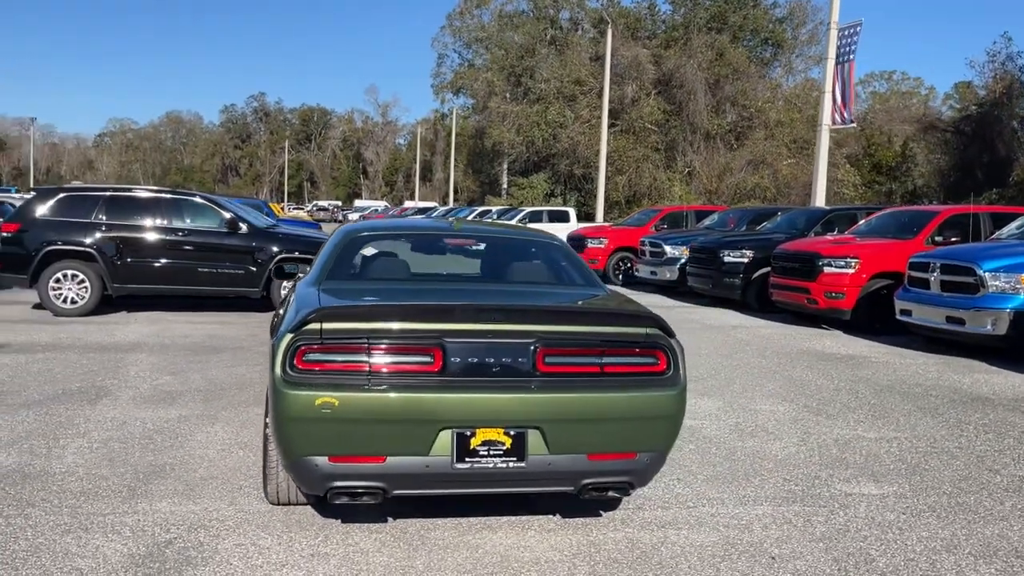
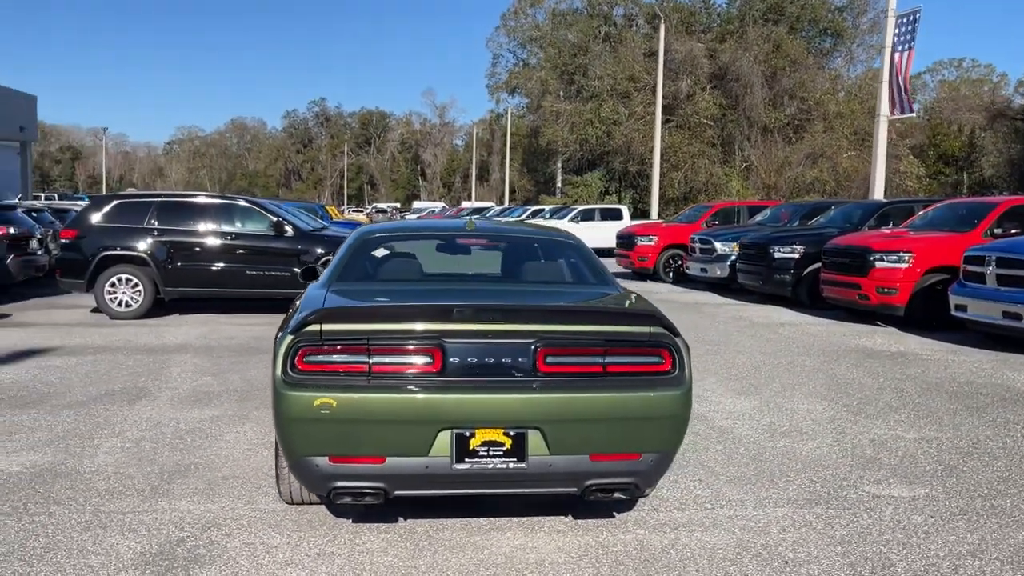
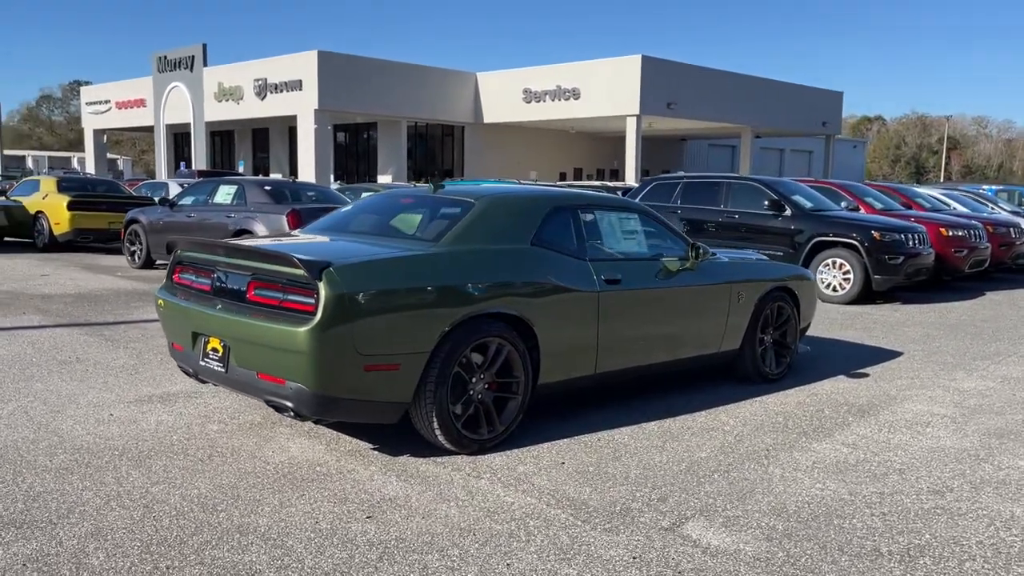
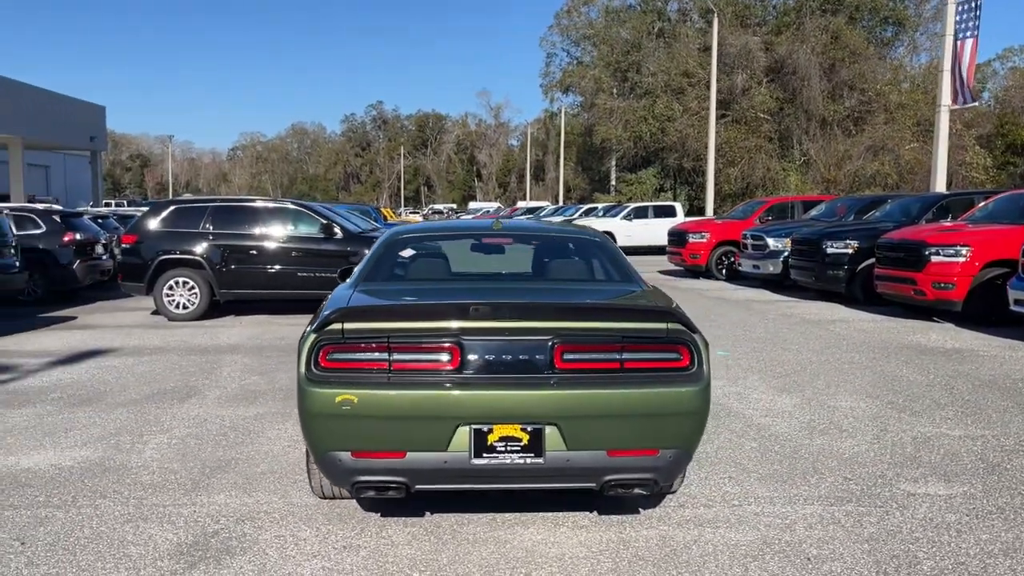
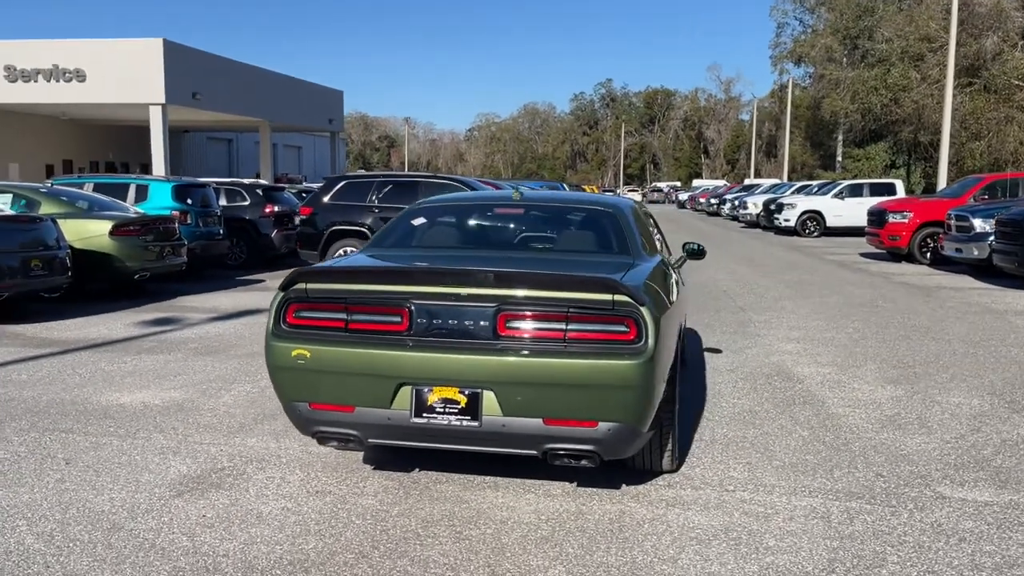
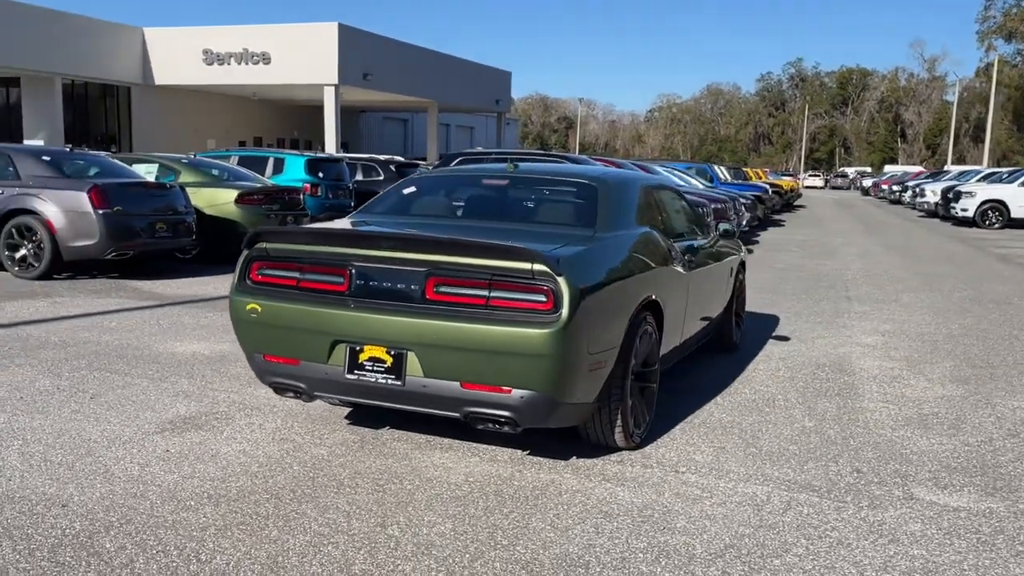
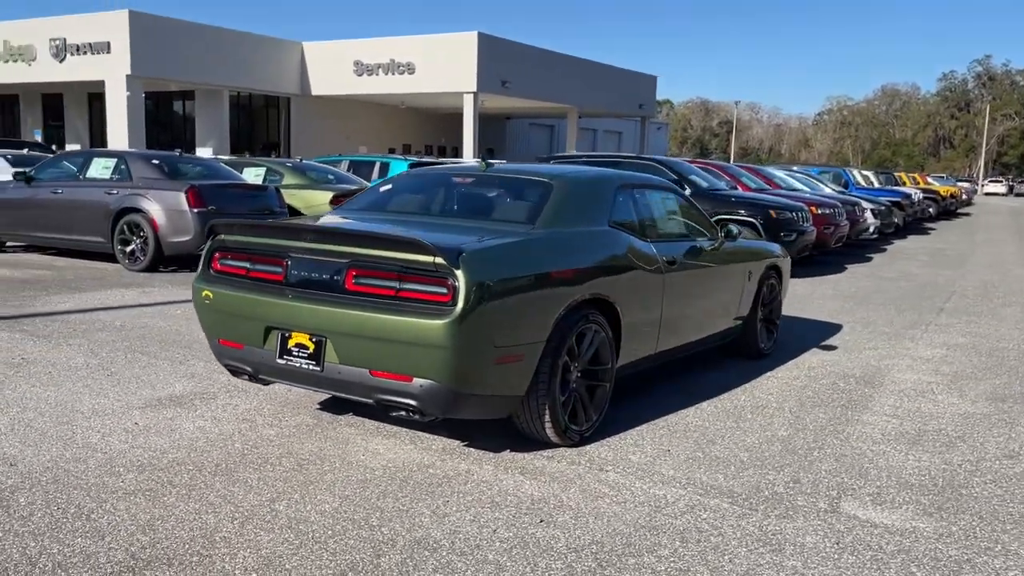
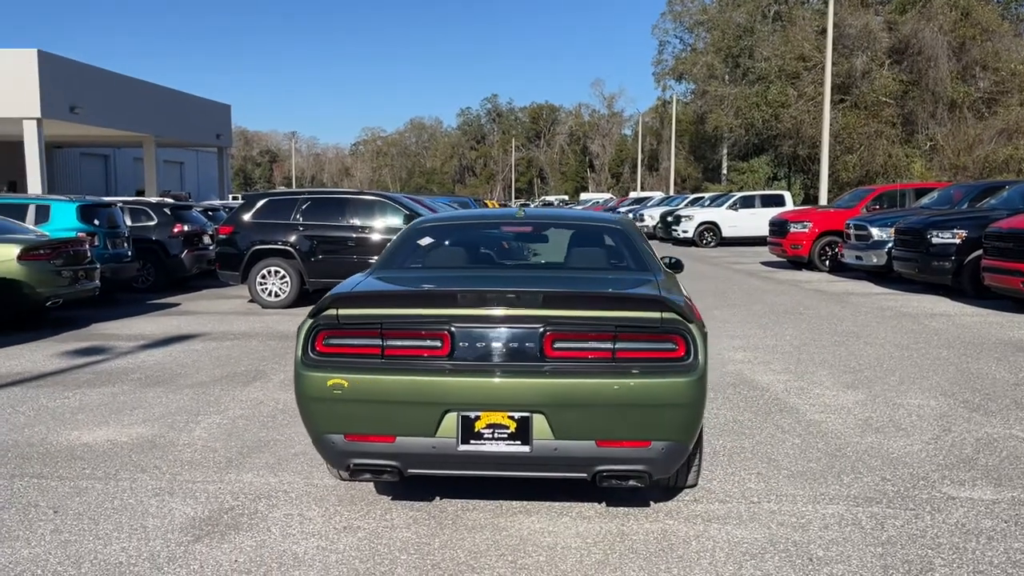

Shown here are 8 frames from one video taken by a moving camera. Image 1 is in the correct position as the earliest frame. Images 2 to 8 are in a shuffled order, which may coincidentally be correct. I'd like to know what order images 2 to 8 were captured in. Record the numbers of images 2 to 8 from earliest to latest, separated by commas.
2, 4, 8, 5, 6, 7, 3
